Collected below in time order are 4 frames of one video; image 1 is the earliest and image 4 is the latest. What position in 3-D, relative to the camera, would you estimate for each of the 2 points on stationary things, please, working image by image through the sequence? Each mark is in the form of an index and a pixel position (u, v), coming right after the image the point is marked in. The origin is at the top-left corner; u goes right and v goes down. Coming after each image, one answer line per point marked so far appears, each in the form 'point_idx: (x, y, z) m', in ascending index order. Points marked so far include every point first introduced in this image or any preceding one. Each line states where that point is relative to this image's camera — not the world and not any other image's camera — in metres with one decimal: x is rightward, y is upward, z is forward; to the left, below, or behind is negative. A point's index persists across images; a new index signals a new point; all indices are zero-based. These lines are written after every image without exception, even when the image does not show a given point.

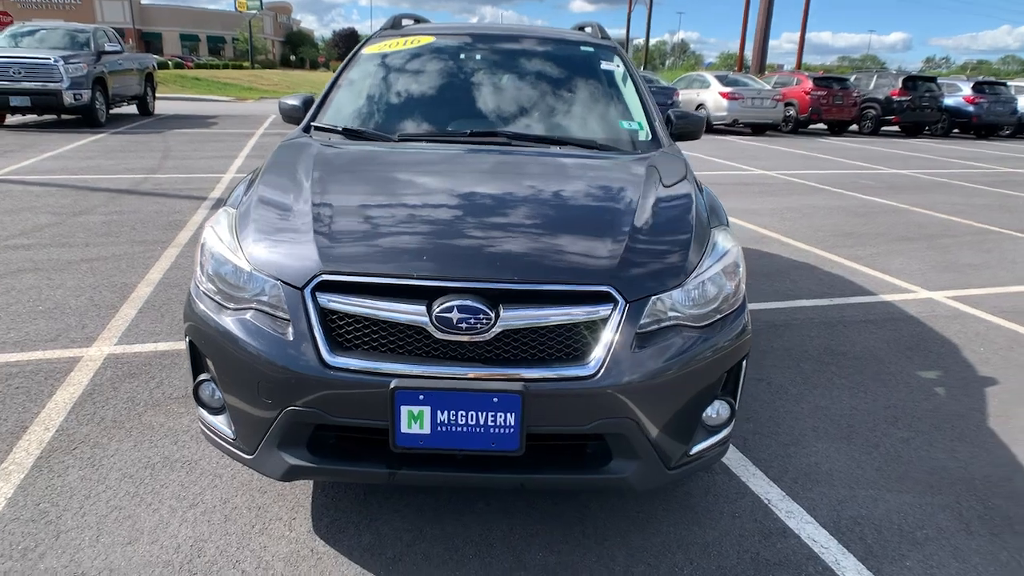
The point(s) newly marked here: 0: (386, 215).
0: (-0.4, +0.3, +2.4) m
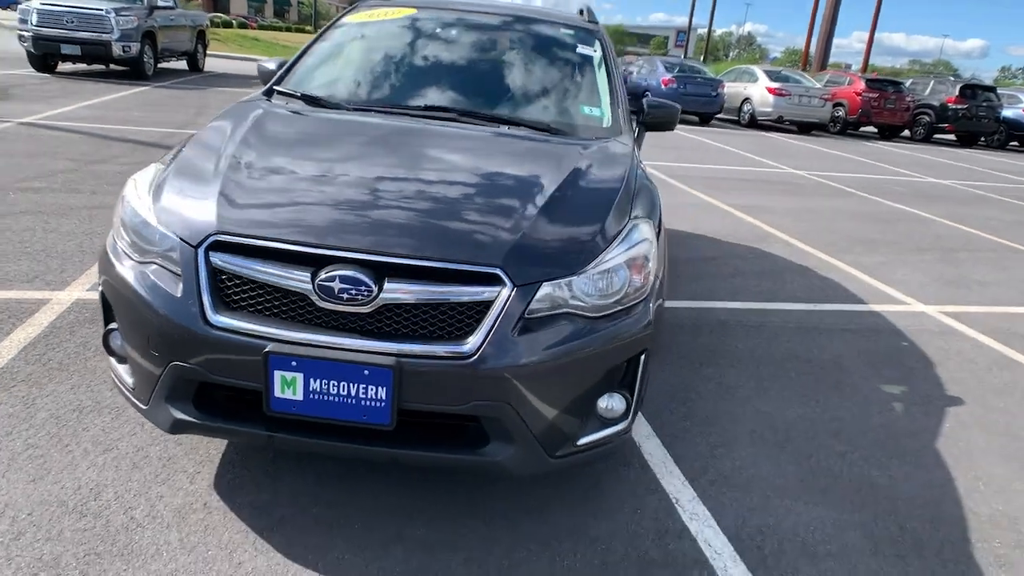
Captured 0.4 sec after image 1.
0: (-0.7, +0.4, +2.5) m
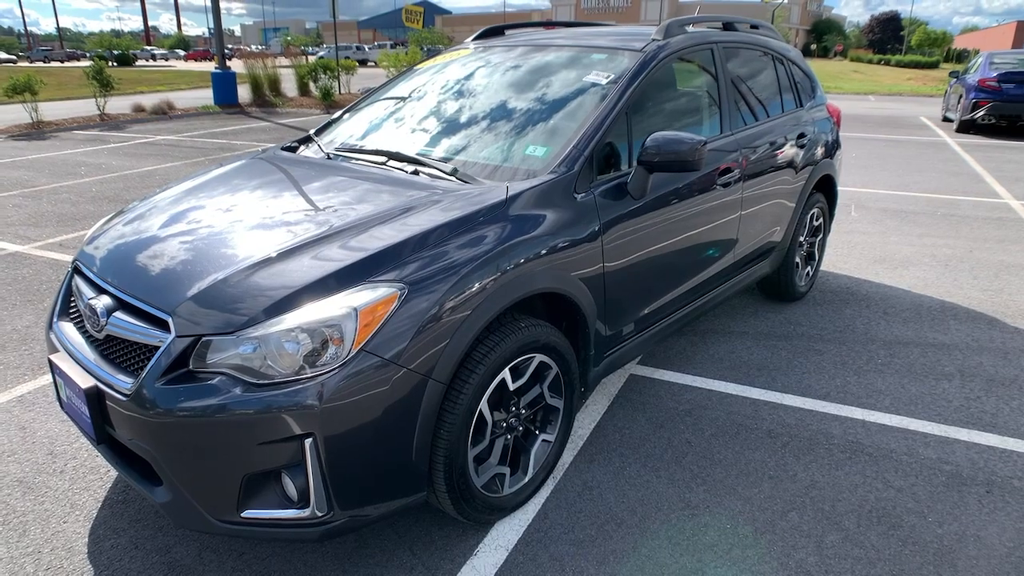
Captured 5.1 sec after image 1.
0: (-1.4, +0.3, +2.8) m
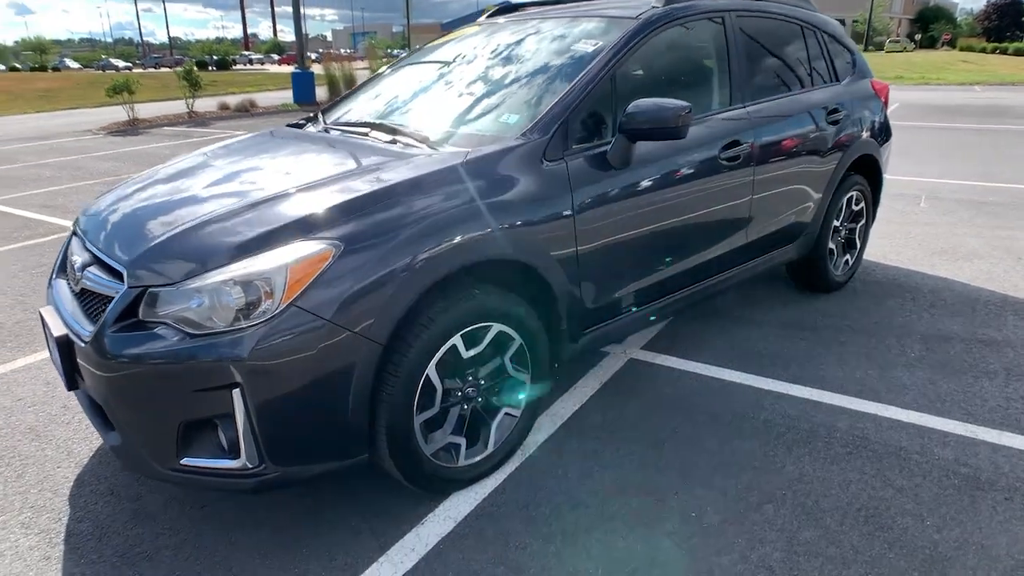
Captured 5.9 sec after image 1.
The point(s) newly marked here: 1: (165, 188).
0: (-1.5, +0.4, +2.9) m
1: (-1.4, +0.4, +2.8) m
